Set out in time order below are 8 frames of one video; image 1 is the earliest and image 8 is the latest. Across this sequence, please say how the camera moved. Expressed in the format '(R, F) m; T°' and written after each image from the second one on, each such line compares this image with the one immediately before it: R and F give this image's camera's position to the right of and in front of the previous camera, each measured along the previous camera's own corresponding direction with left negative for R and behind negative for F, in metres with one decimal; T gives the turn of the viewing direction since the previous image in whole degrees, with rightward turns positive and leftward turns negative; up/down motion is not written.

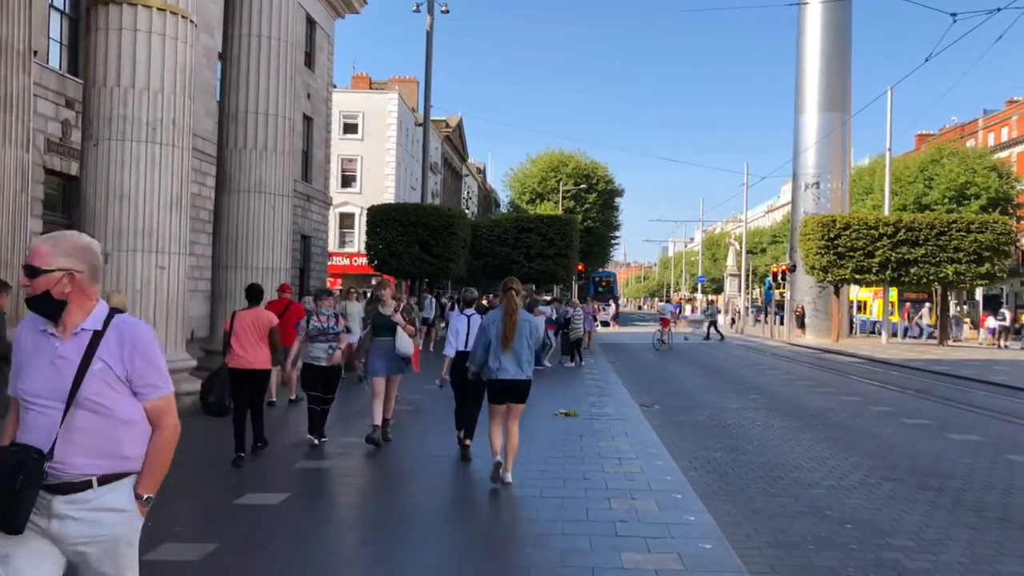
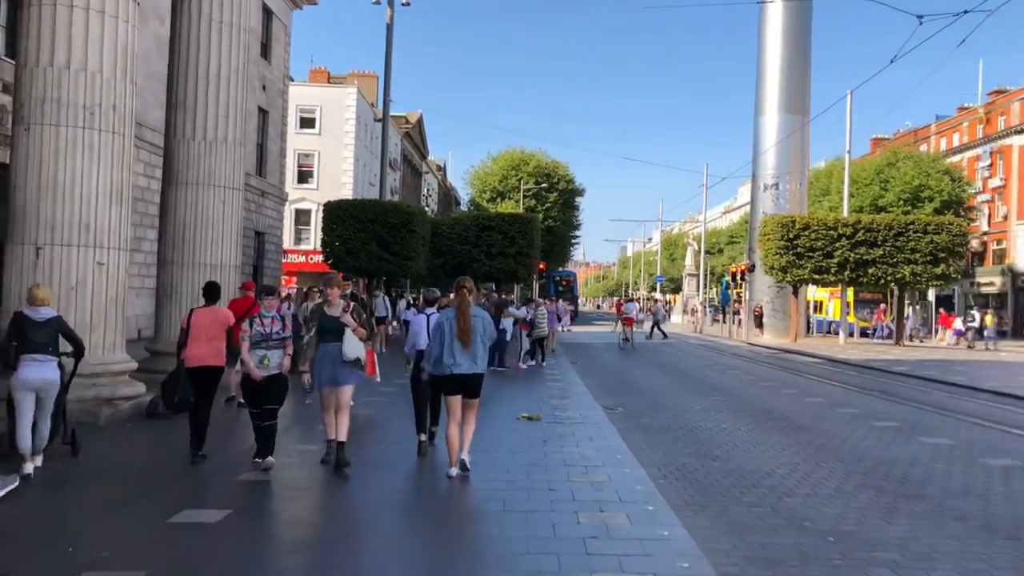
(0.0, +0.4) m; +3°
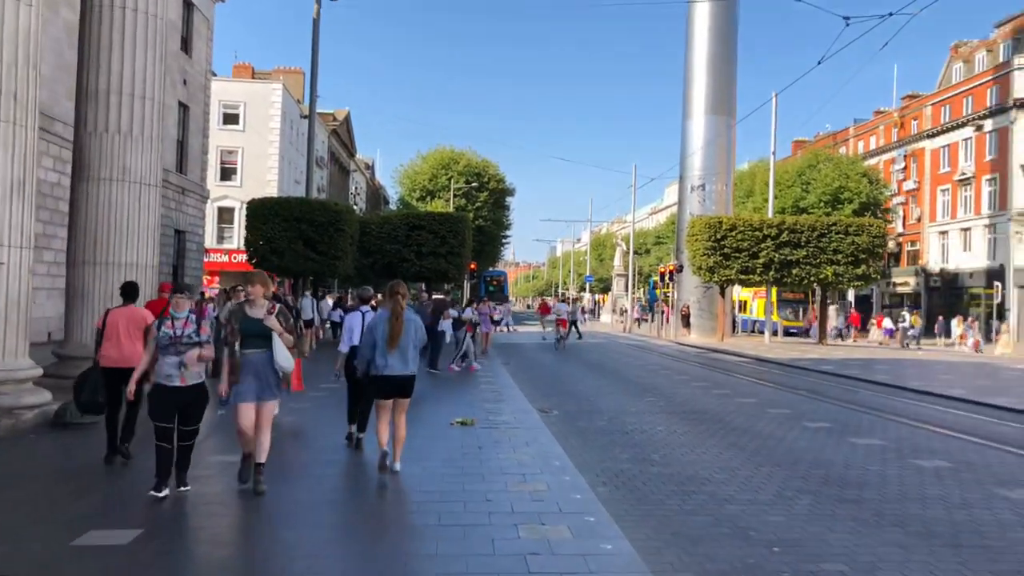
(0.0, +0.3) m; +5°
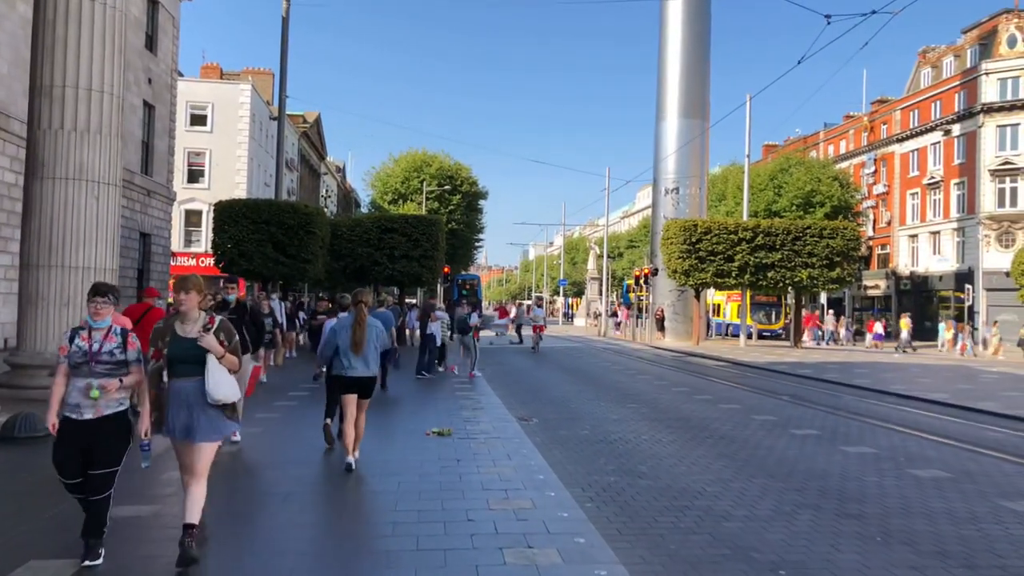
(-0.1, +0.4) m; +2°
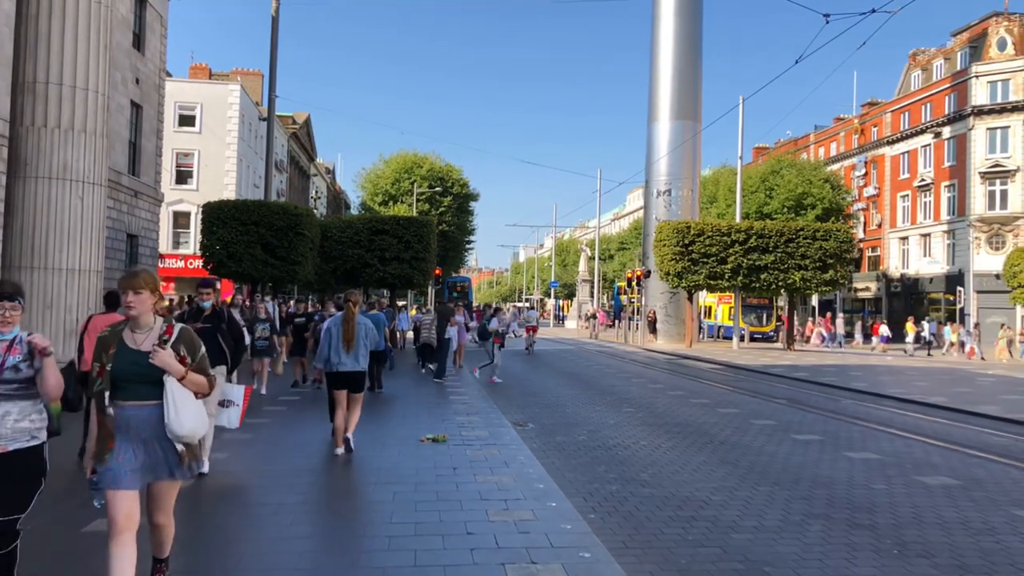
(-0.1, +0.2) m; +1°
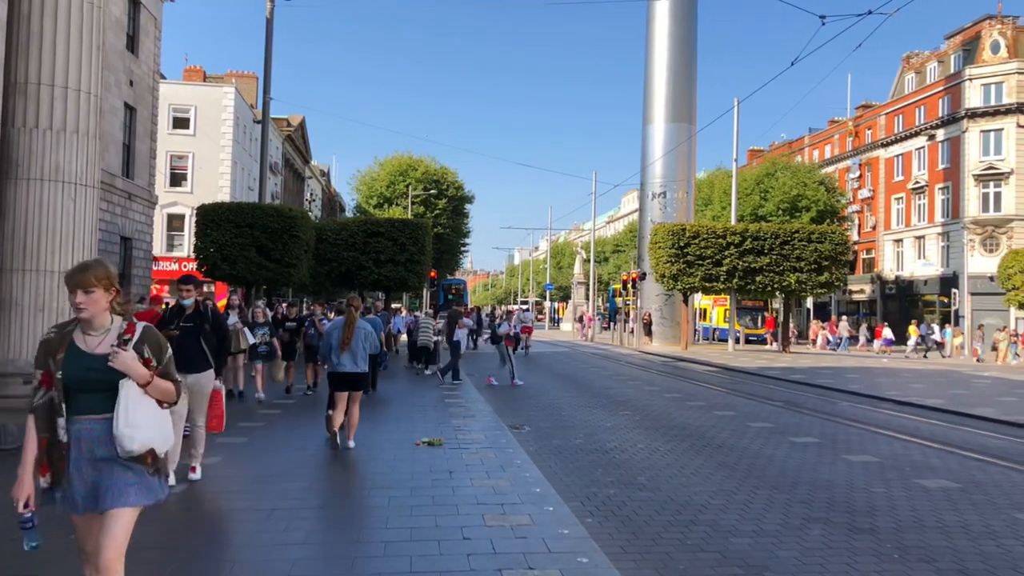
(0.0, +0.1) m; 0°
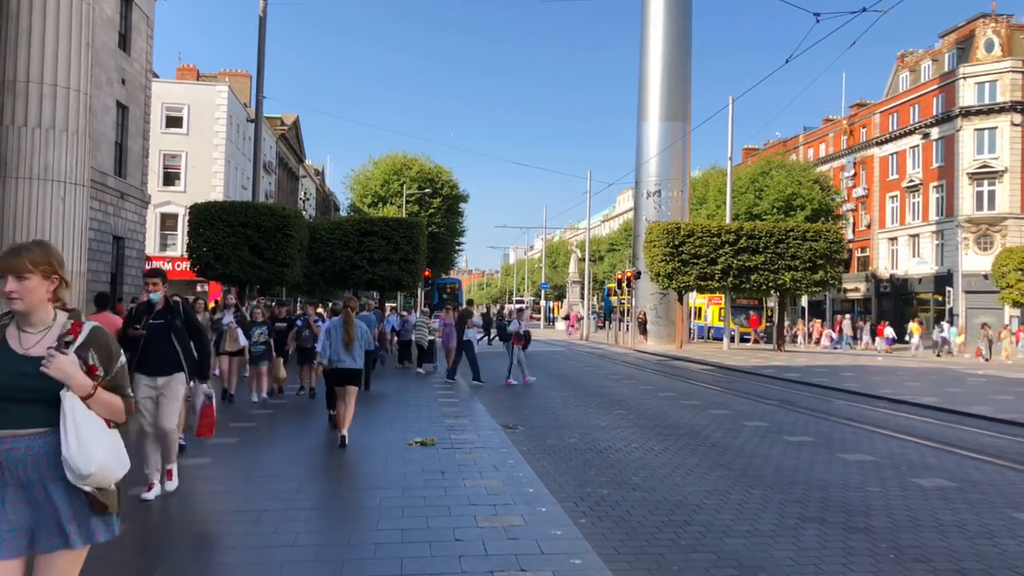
(0.0, +0.1) m; 0°
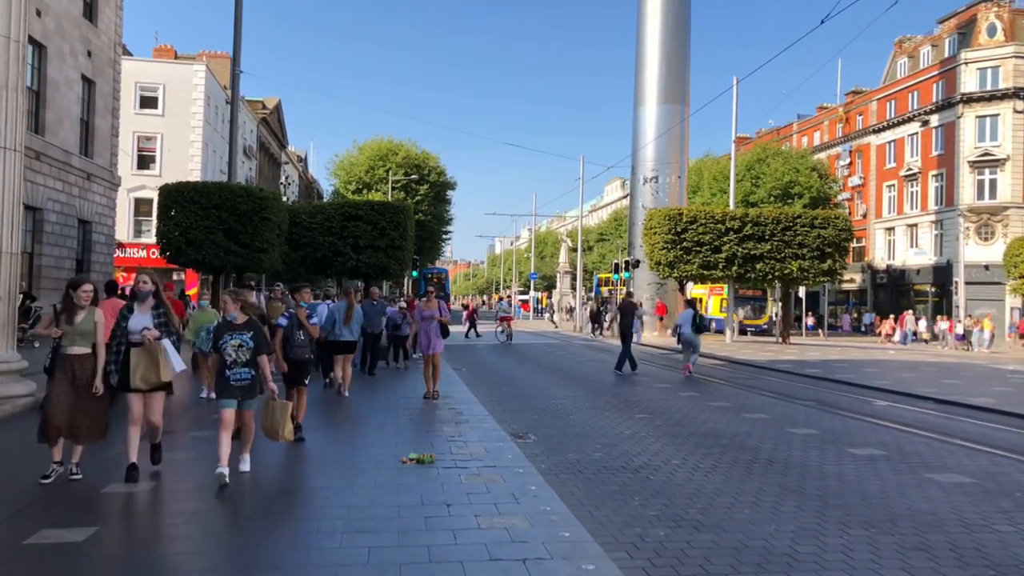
(-0.3, +1.7) m; +1°
